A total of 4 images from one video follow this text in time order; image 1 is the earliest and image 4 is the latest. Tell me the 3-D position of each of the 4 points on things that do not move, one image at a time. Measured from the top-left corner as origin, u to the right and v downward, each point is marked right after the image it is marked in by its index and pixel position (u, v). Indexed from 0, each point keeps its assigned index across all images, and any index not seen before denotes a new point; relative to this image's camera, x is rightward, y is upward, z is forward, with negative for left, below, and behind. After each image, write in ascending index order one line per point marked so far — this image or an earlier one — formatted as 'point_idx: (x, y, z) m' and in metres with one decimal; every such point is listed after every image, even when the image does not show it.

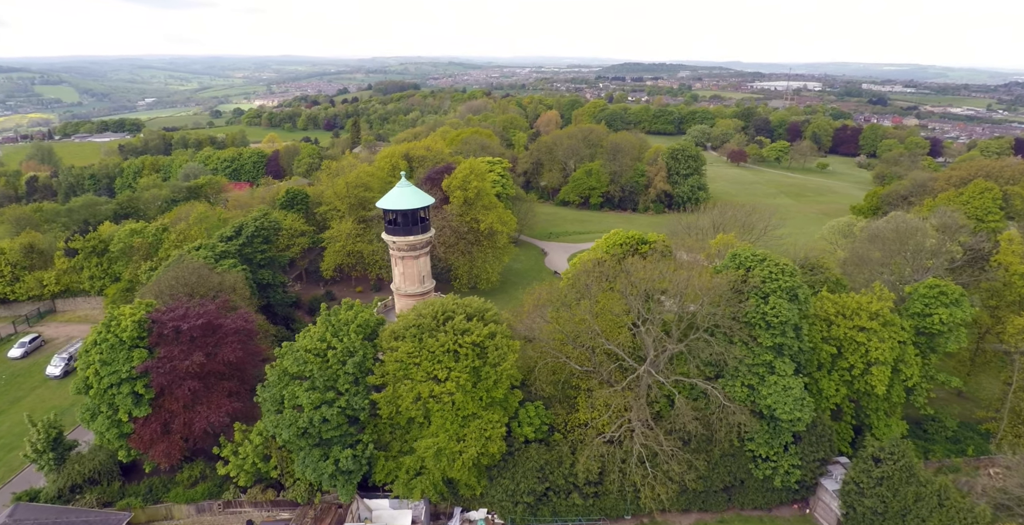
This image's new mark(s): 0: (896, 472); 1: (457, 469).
0: (+14.2, -7.8, +19.4) m
1: (-2.0, -7.6, +19.1) m
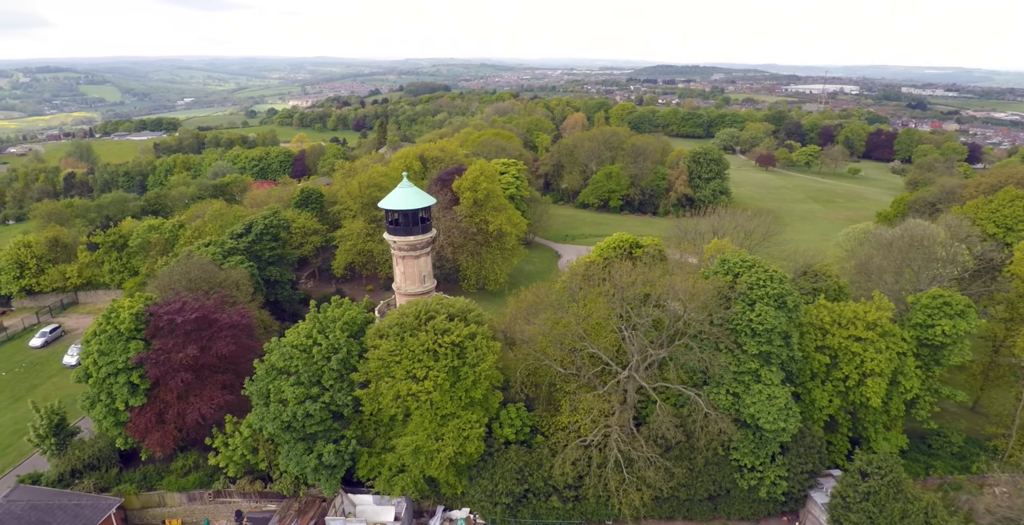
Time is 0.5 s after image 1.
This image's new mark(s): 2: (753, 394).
0: (+13.4, -8.1, +18.8) m
1: (-2.9, -7.6, +19.3) m
2: (+9.2, -5.0, +20.0) m
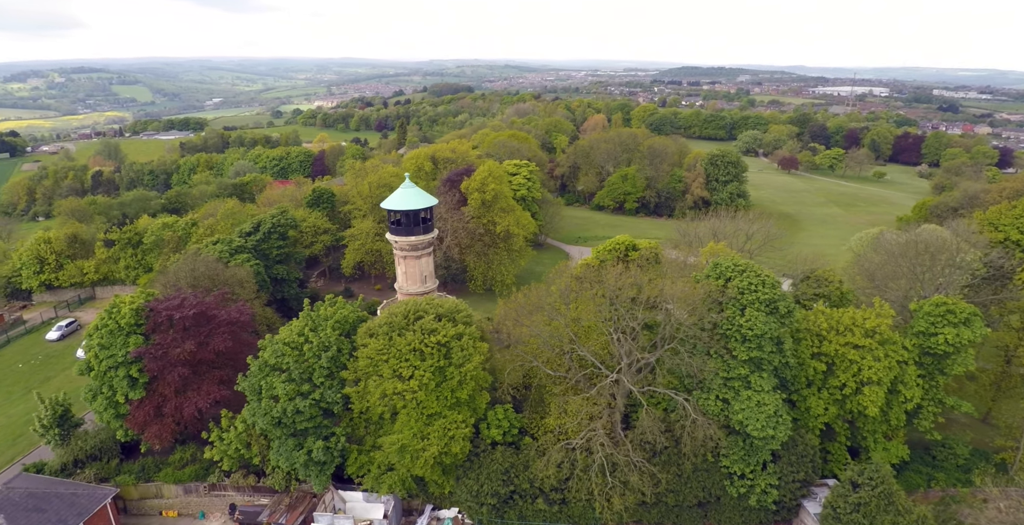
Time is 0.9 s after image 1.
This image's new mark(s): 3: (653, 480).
0: (+12.8, -8.3, +18.4) m
1: (-3.4, -7.6, +19.4) m
2: (+8.7, -5.2, +19.8) m
3: (+5.4, -8.3, +20.0) m
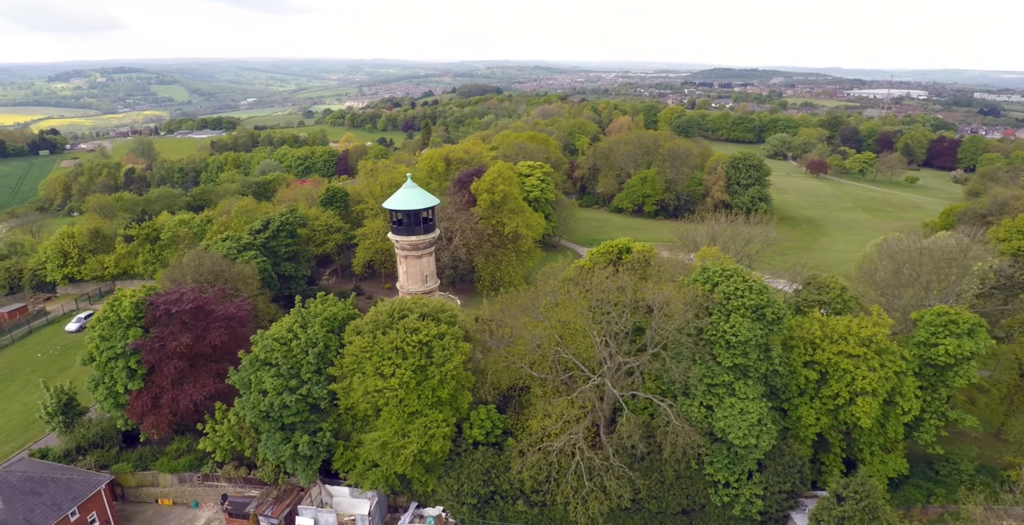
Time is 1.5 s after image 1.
0: (+11.9, -8.6, +18.0) m
1: (-4.2, -7.6, +19.6) m
2: (+7.9, -5.4, +19.5) m
3: (+4.6, -8.4, +19.8) m
